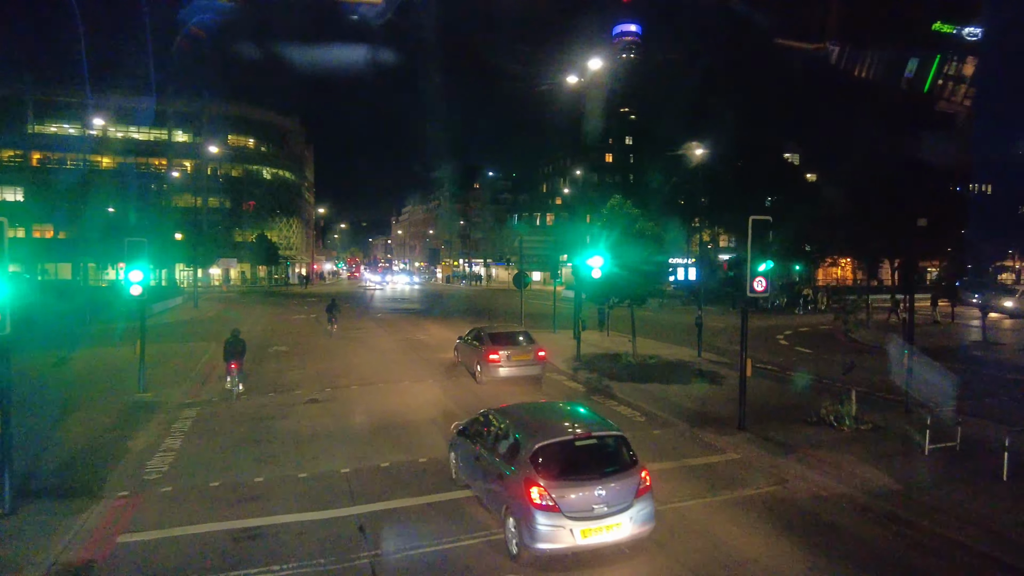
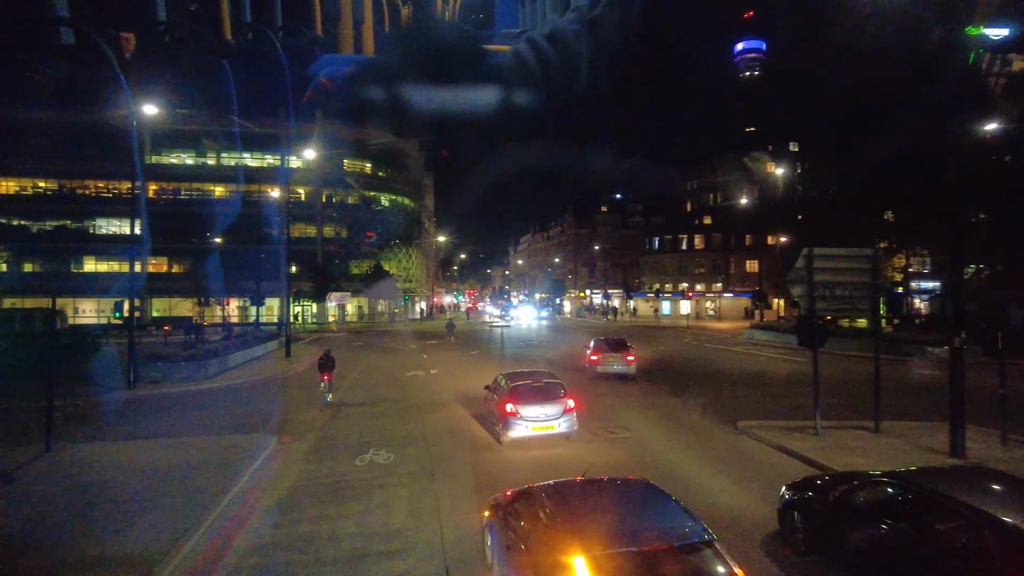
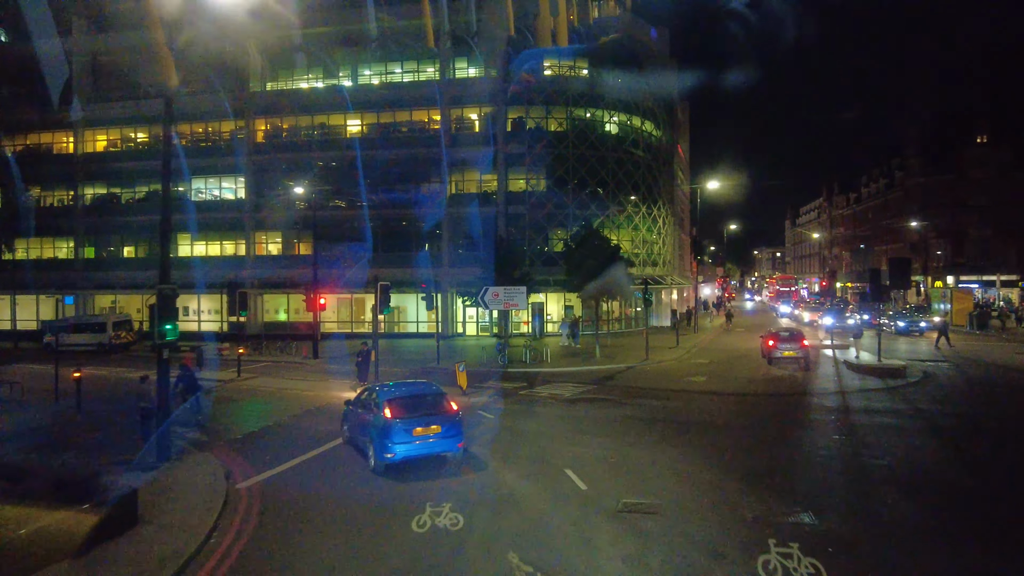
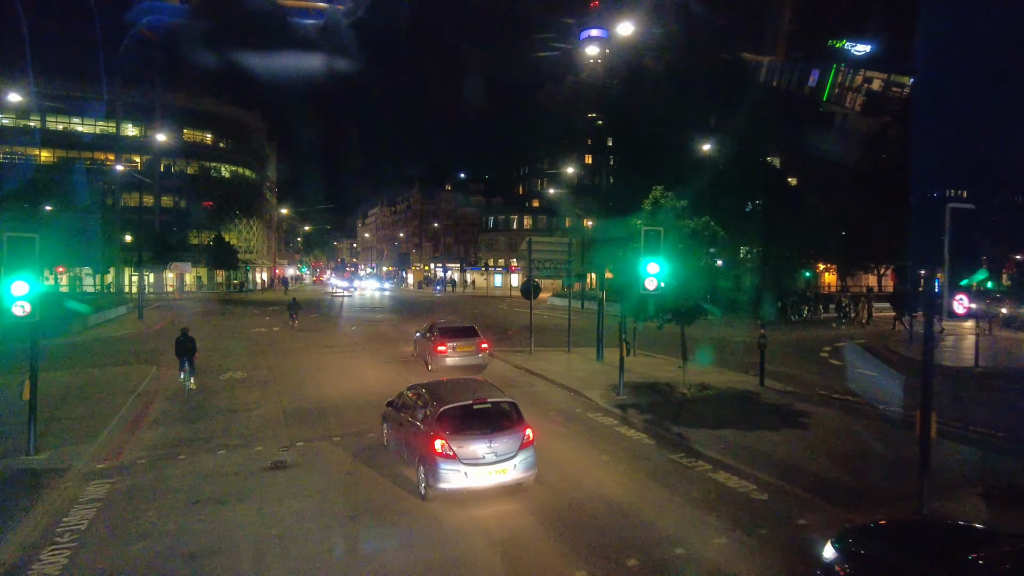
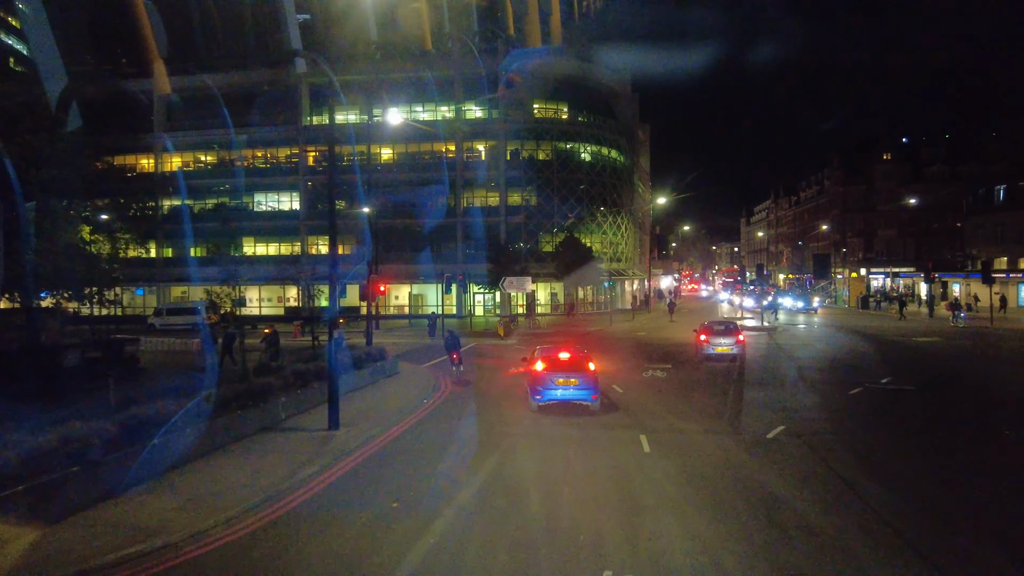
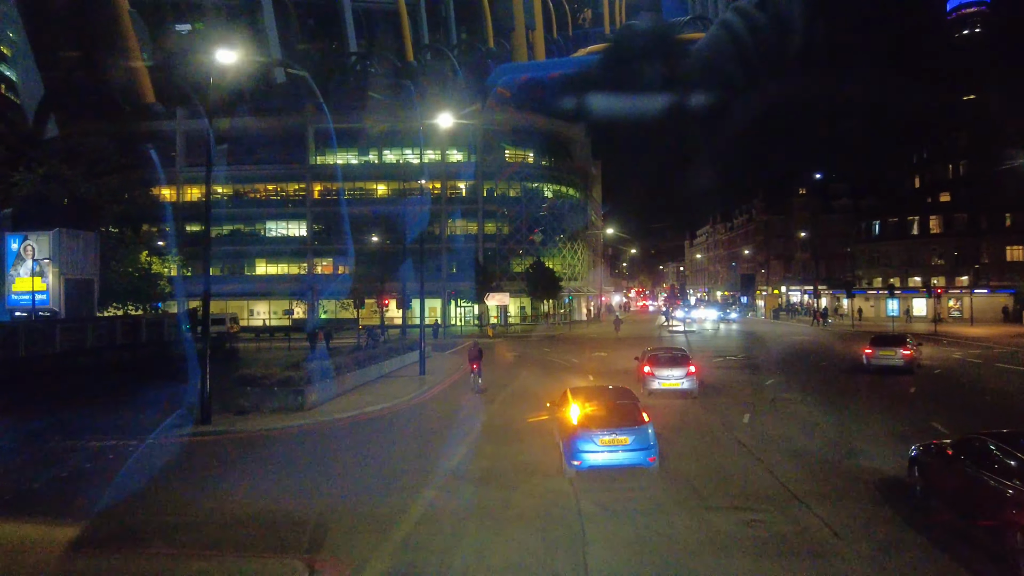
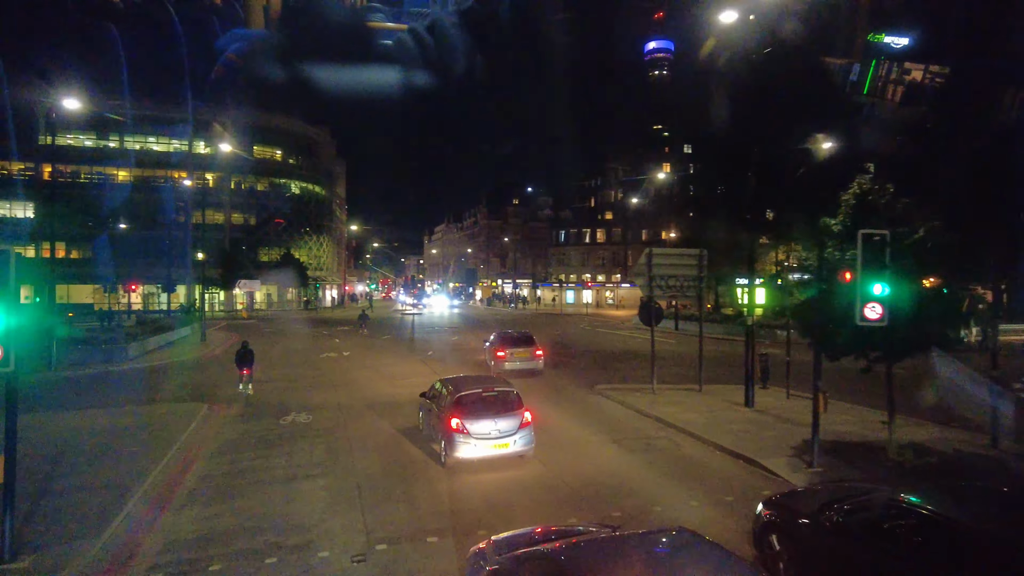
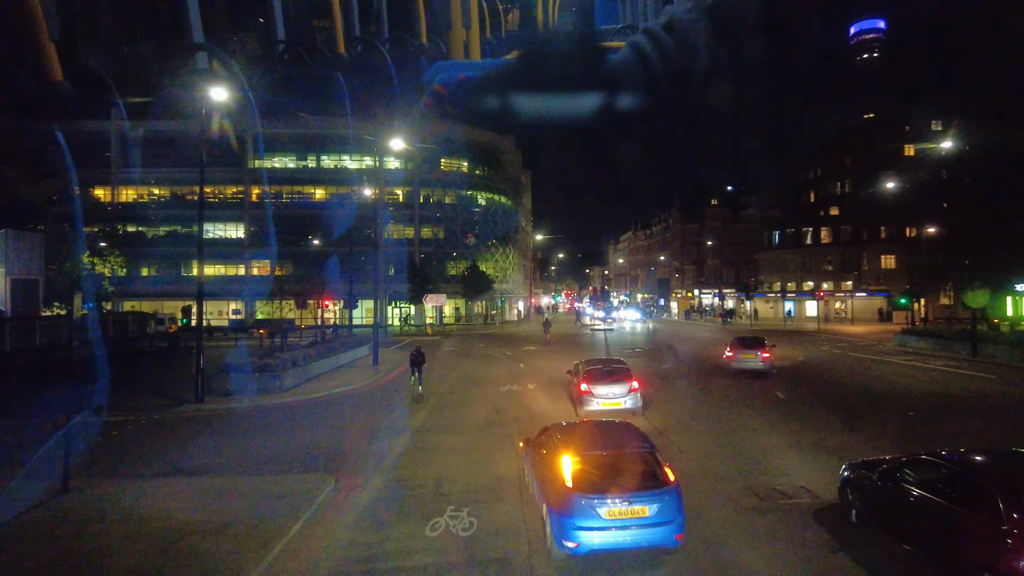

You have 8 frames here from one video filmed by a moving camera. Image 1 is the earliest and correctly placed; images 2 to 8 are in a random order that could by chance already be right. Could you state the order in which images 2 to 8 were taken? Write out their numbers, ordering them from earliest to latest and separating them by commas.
4, 7, 2, 8, 6, 5, 3
